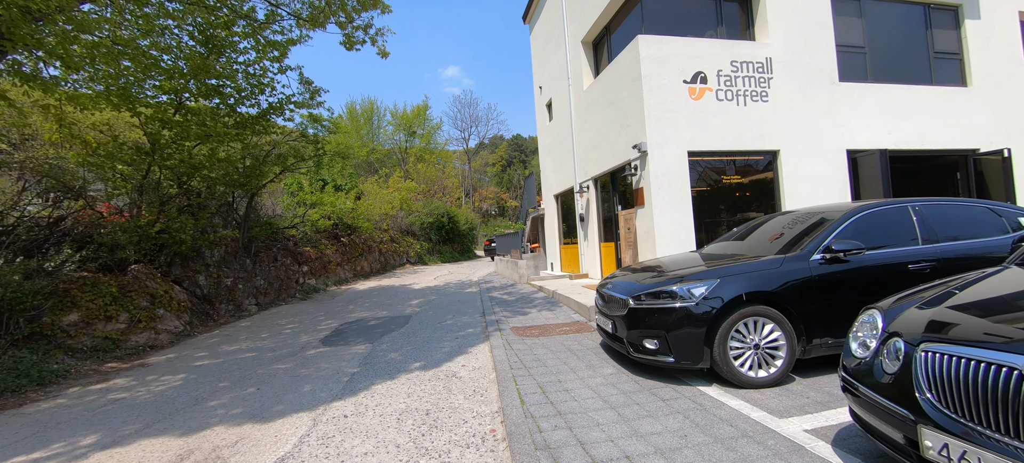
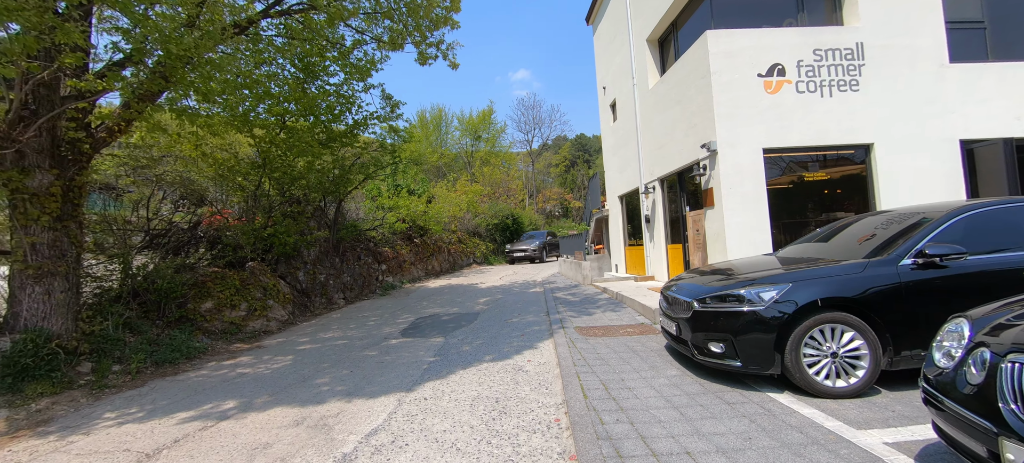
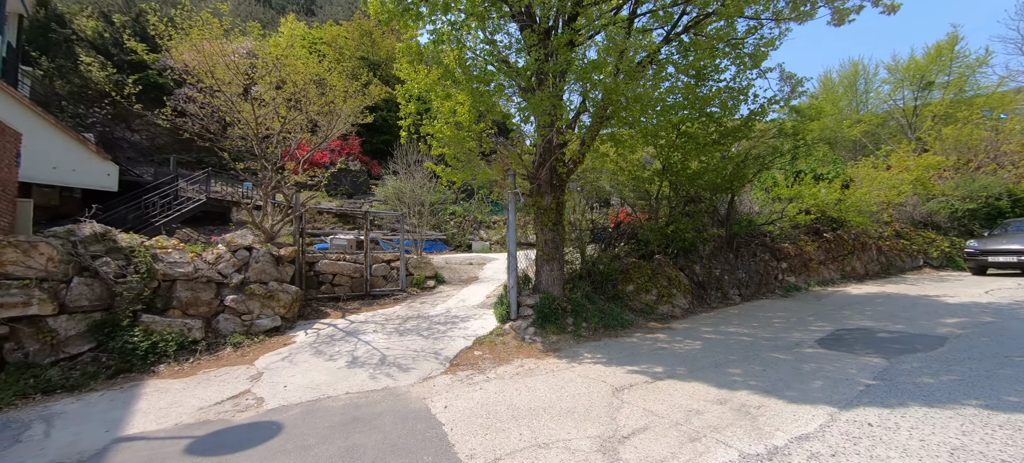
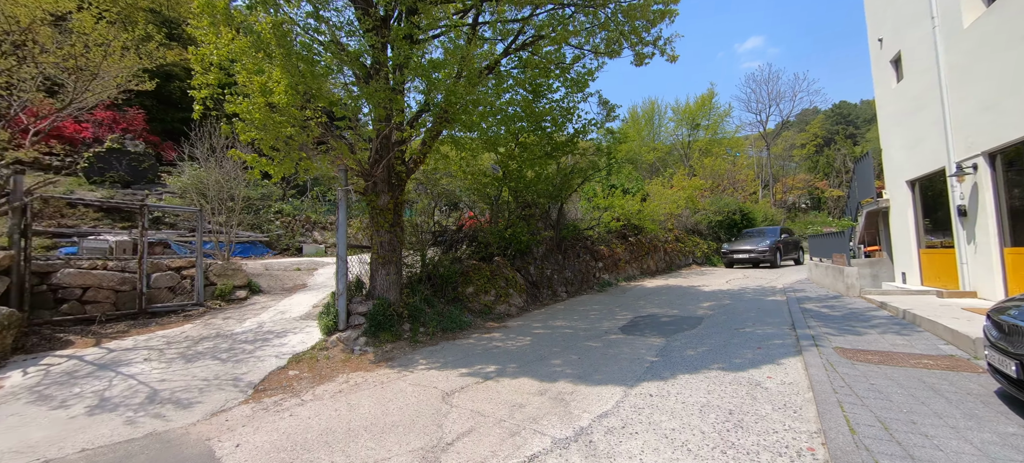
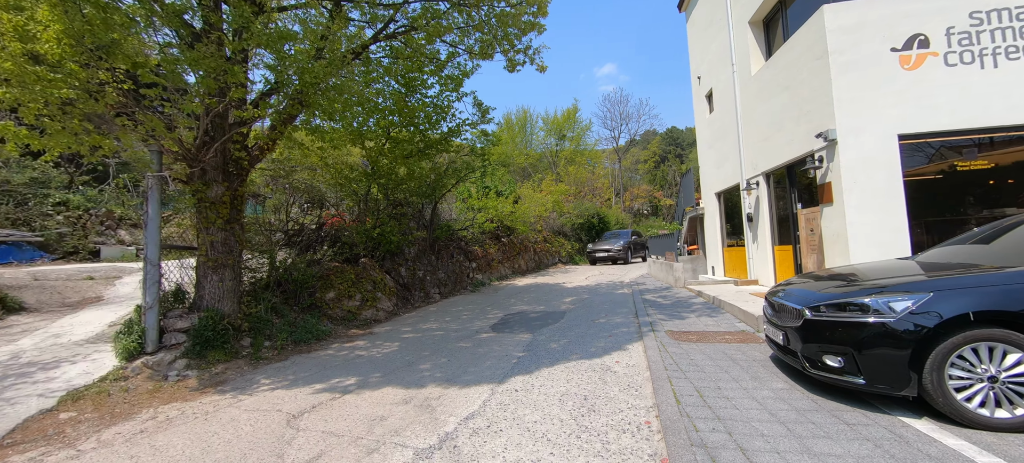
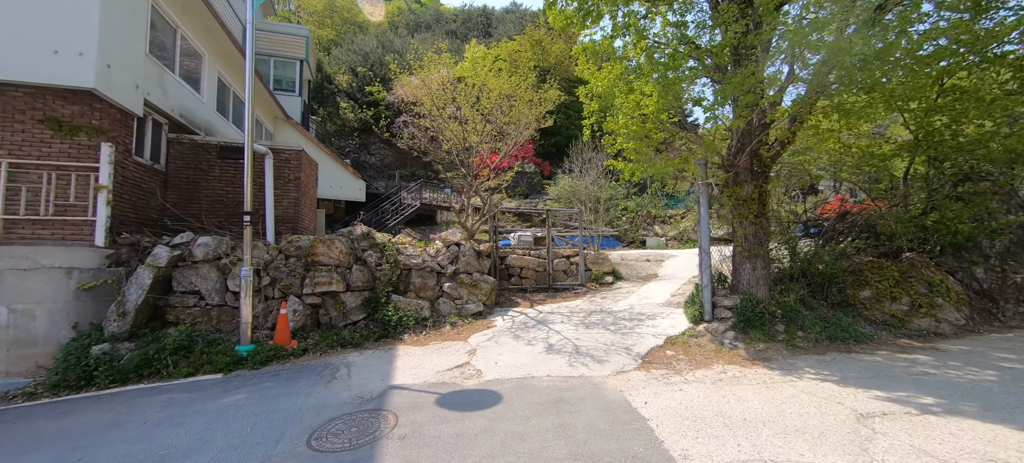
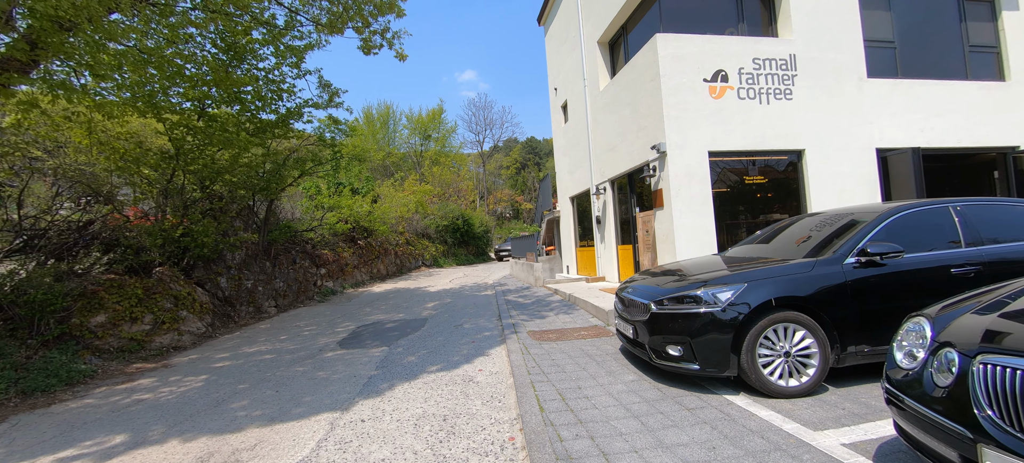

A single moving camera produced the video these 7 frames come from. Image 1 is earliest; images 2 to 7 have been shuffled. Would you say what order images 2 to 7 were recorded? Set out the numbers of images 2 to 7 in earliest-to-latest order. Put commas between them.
7, 2, 5, 4, 3, 6
